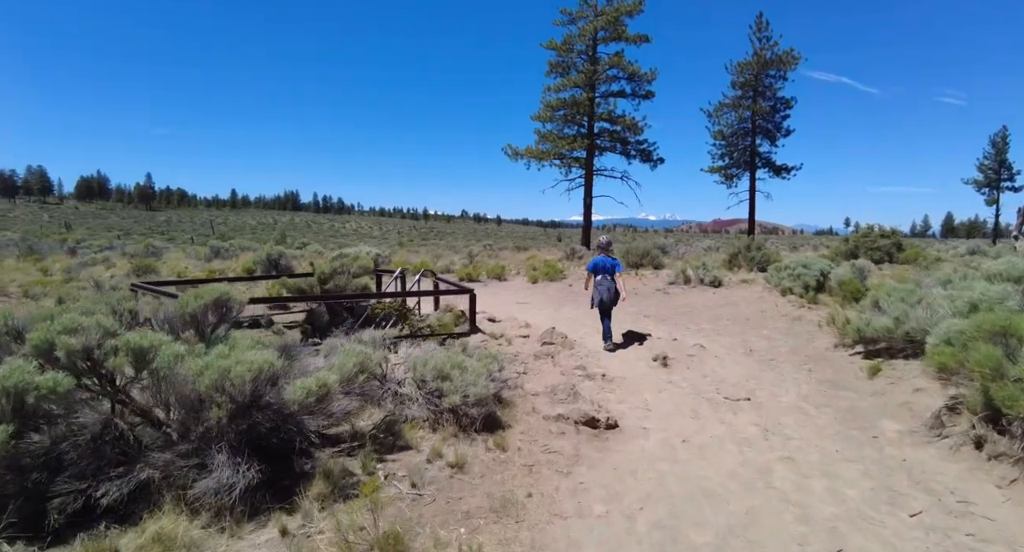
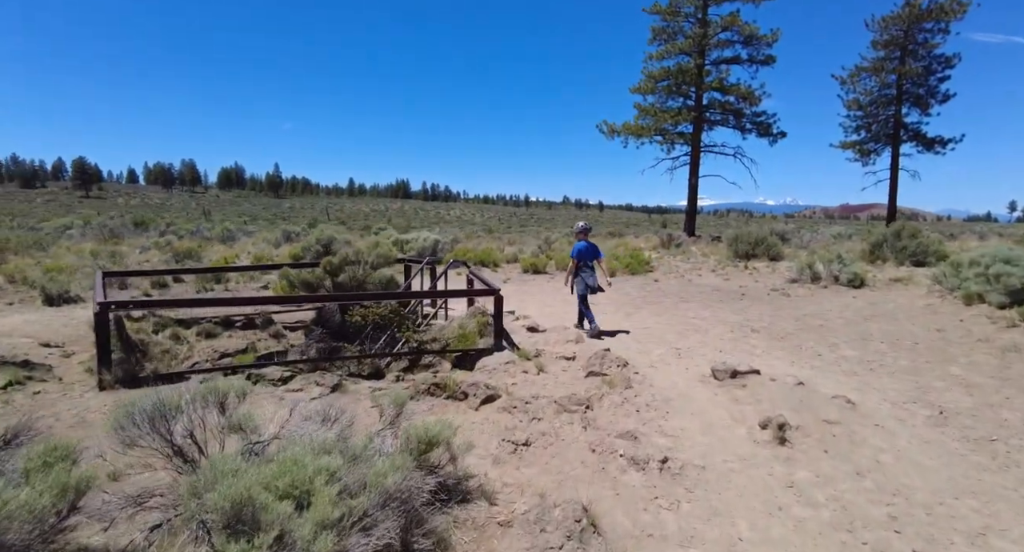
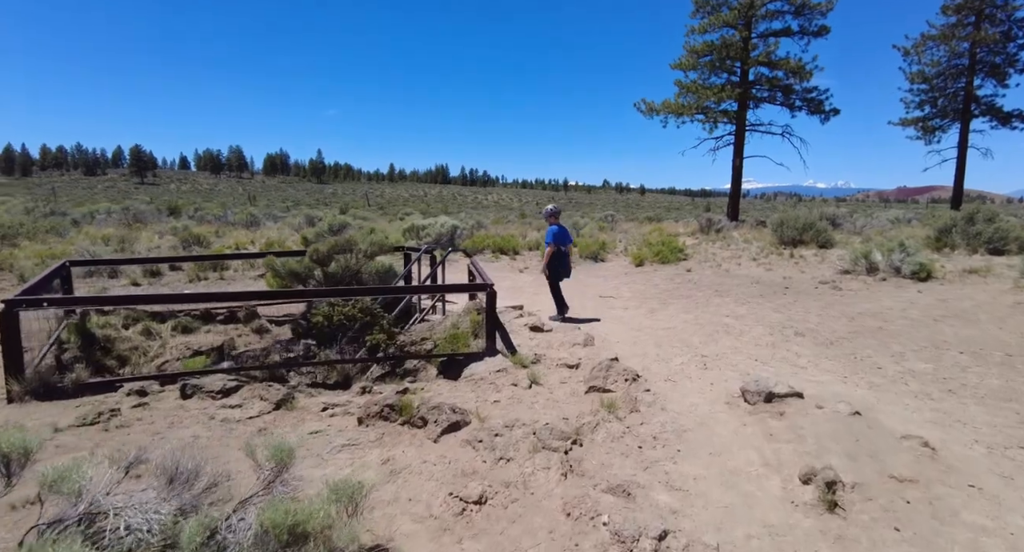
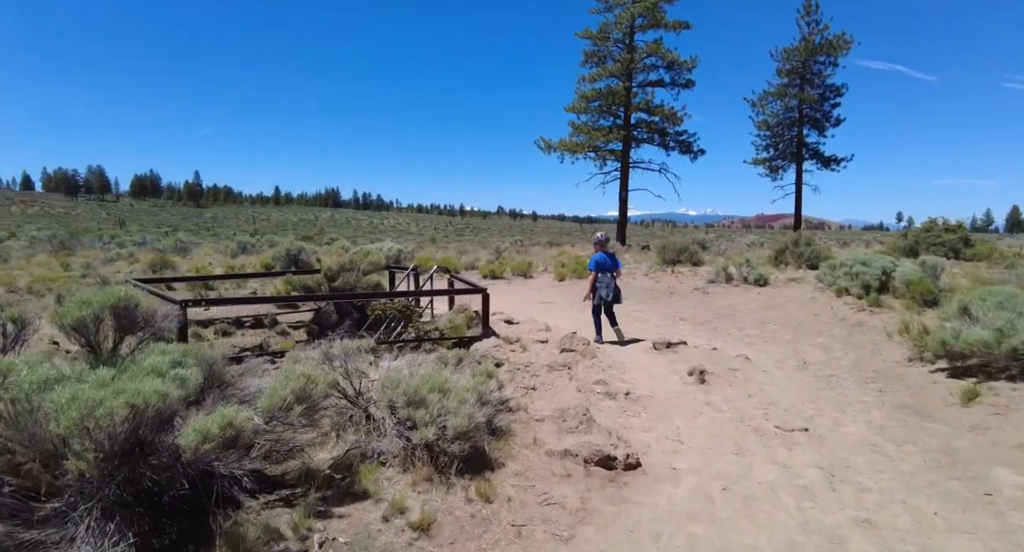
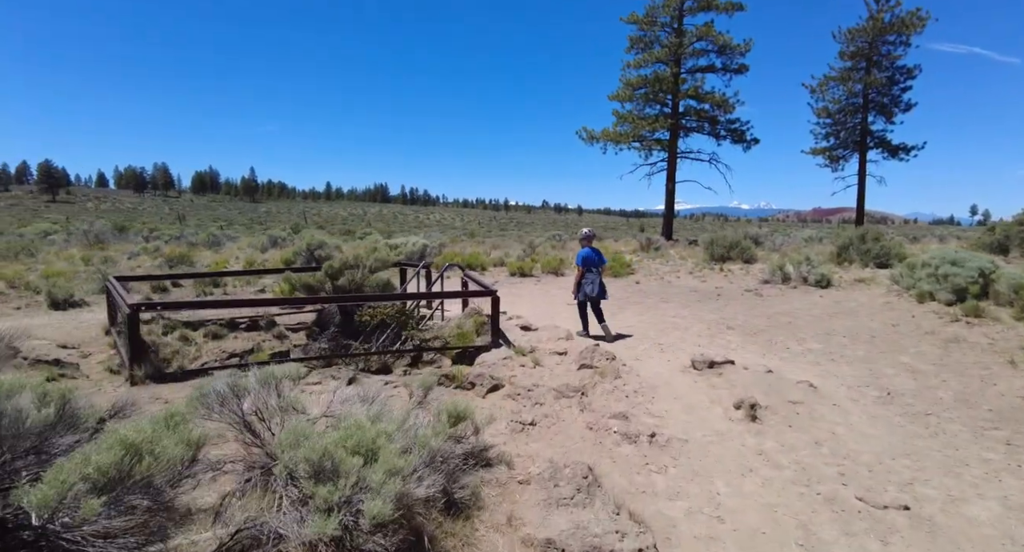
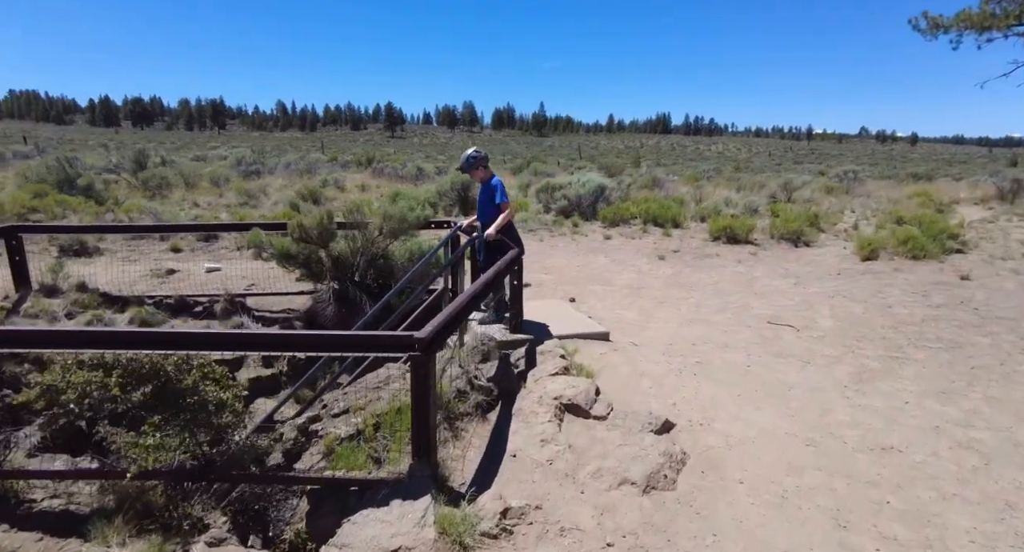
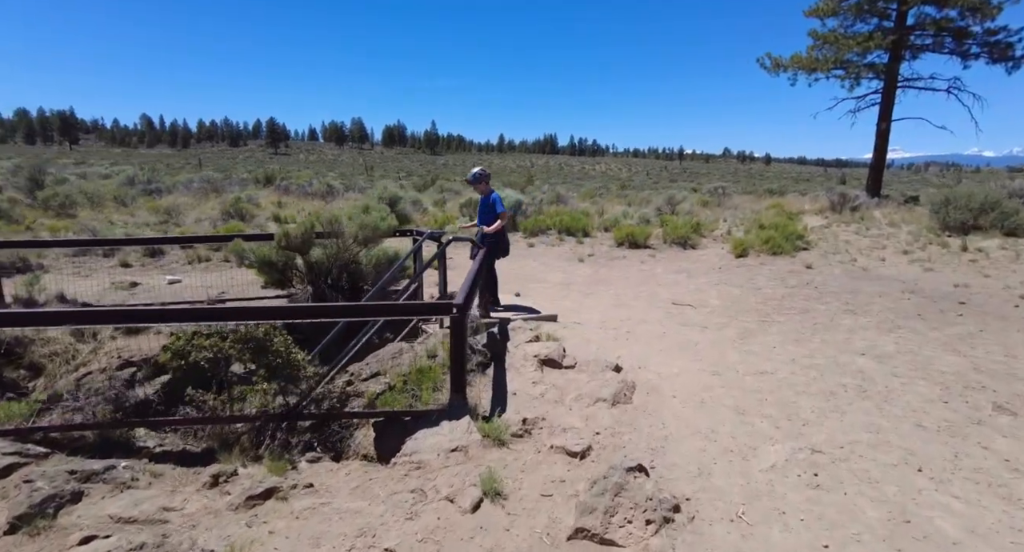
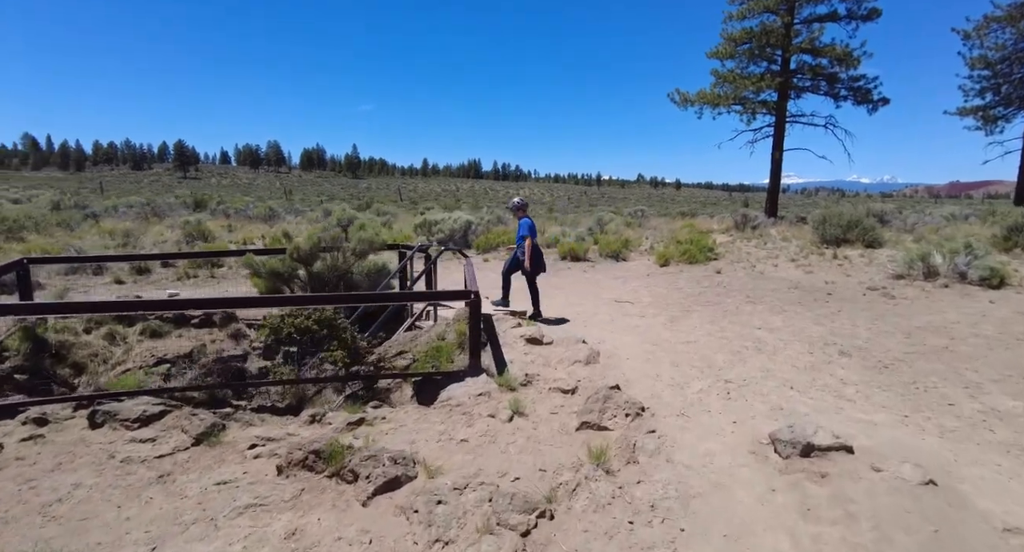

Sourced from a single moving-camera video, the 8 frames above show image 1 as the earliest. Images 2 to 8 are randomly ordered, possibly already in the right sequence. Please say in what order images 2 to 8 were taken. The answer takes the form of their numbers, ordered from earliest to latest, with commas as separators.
4, 5, 2, 3, 8, 7, 6
